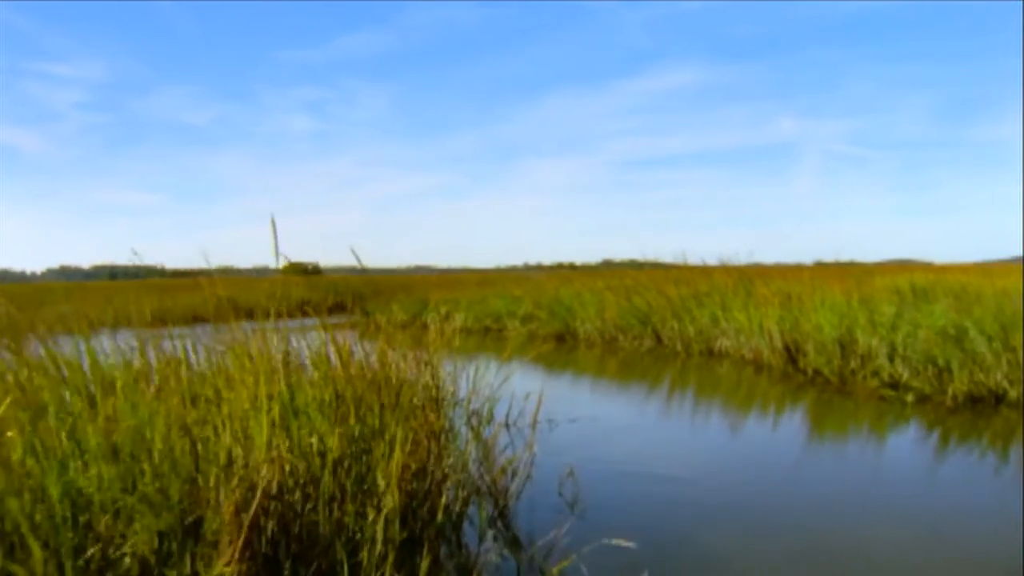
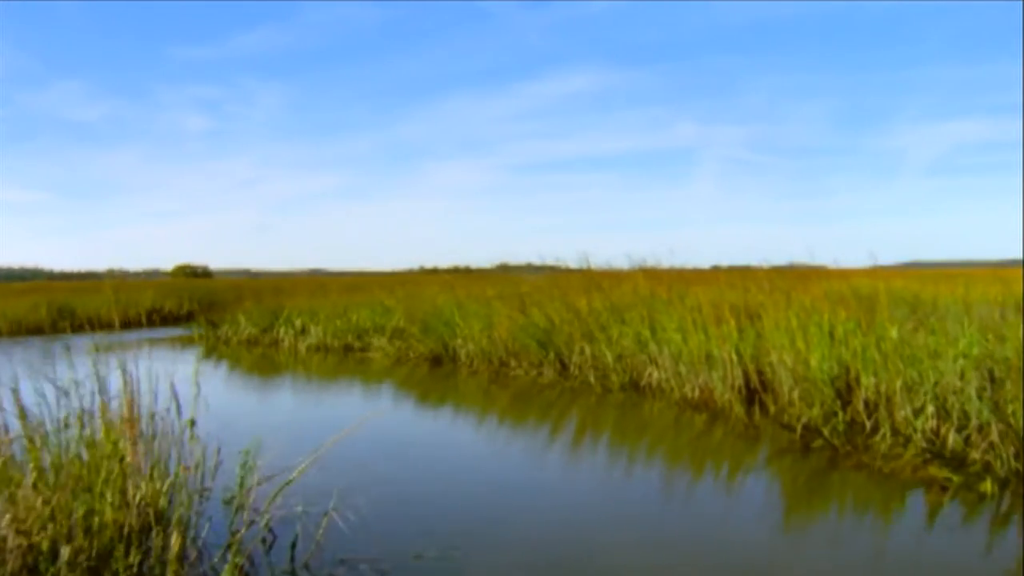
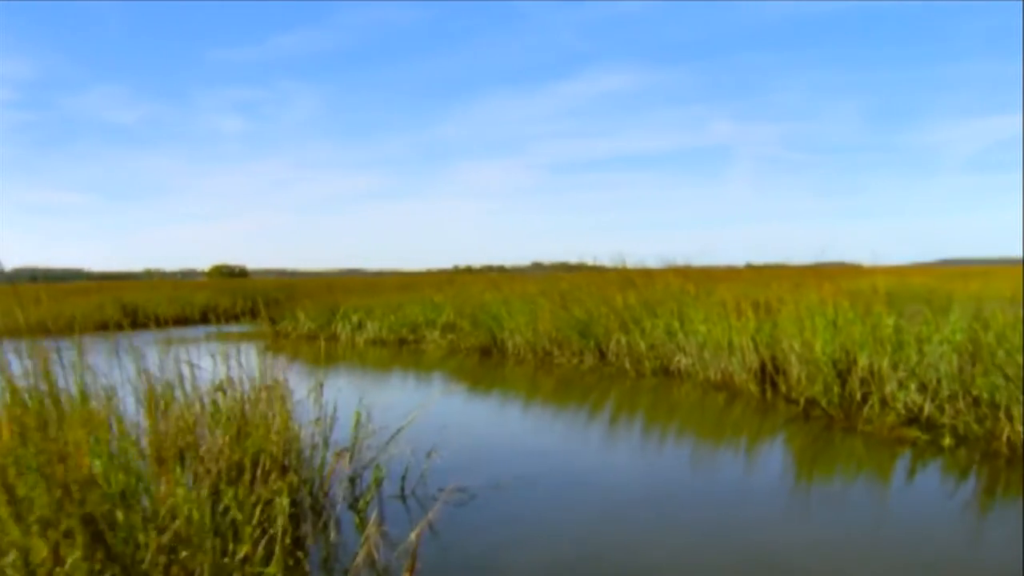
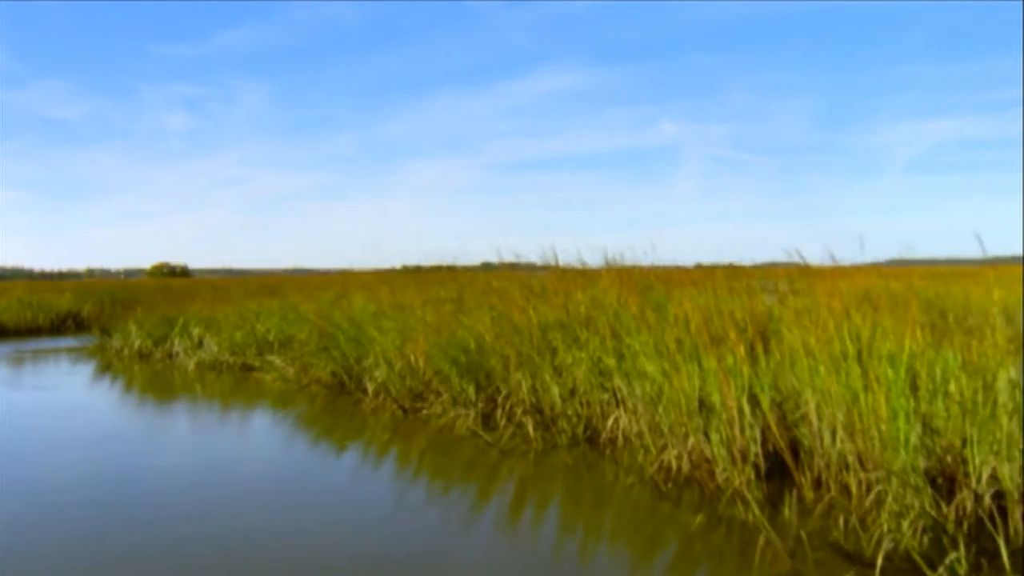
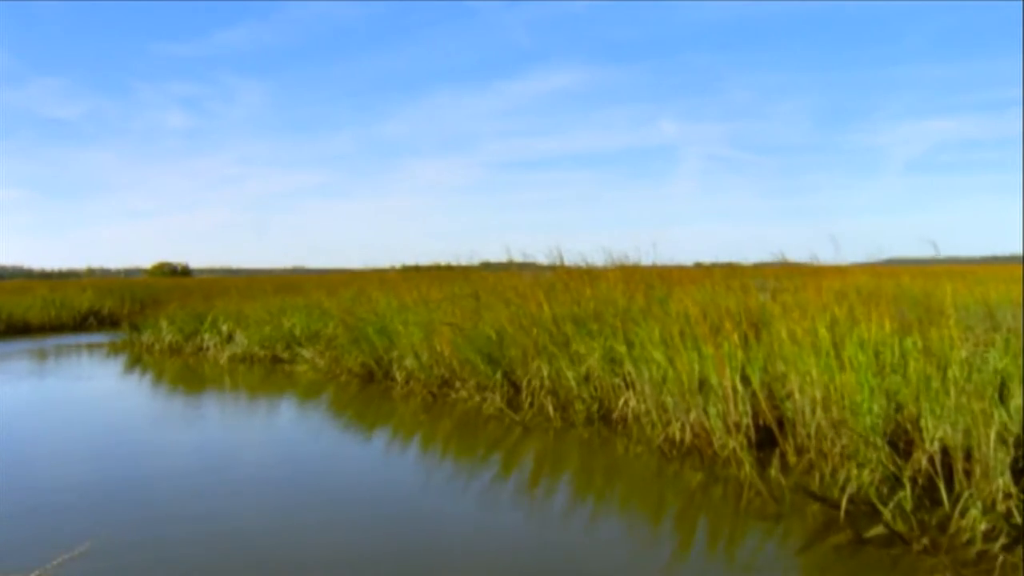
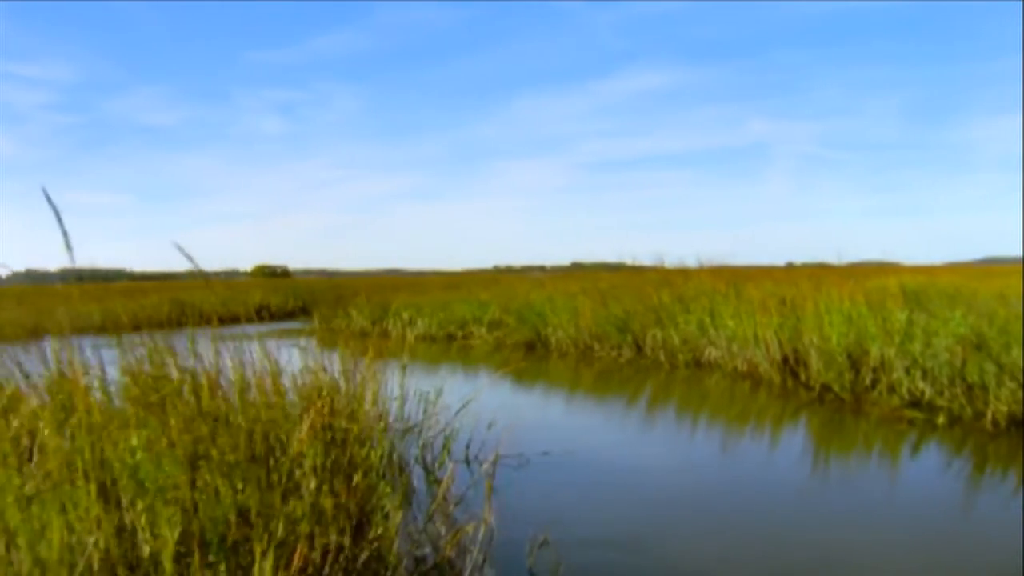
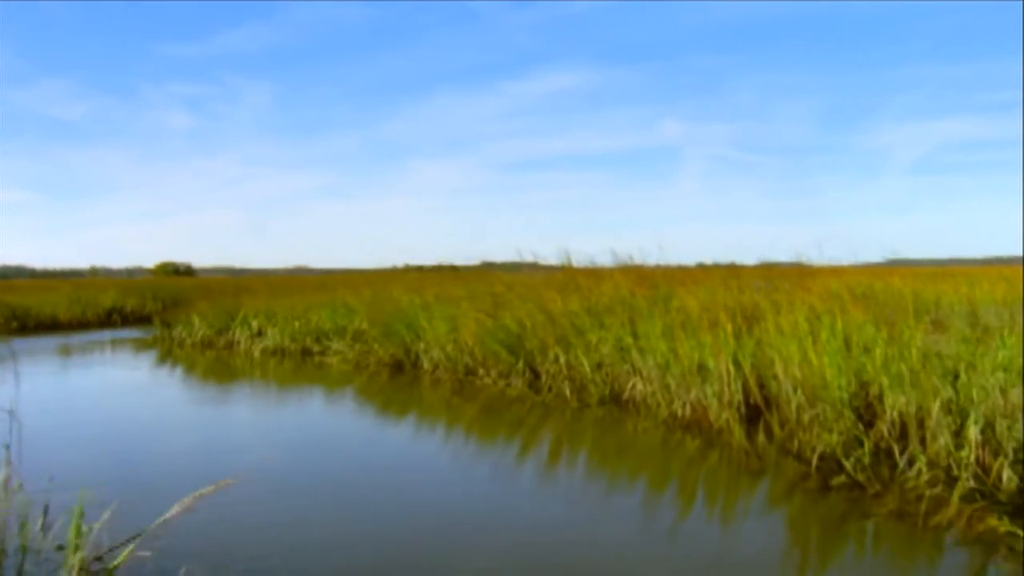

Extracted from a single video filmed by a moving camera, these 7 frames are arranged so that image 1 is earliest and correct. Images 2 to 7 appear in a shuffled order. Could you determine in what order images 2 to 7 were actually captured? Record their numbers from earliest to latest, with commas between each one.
6, 3, 2, 7, 5, 4
